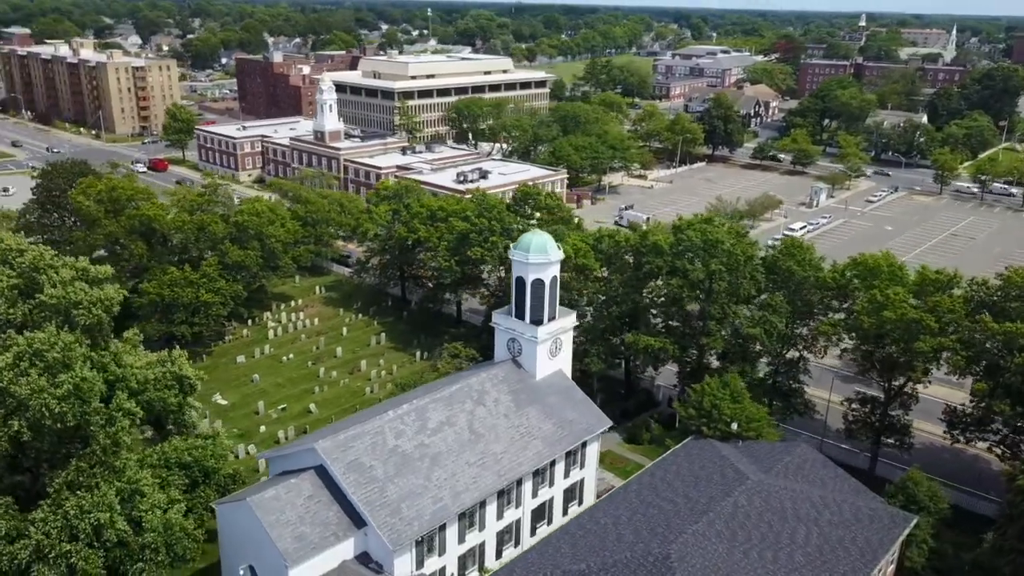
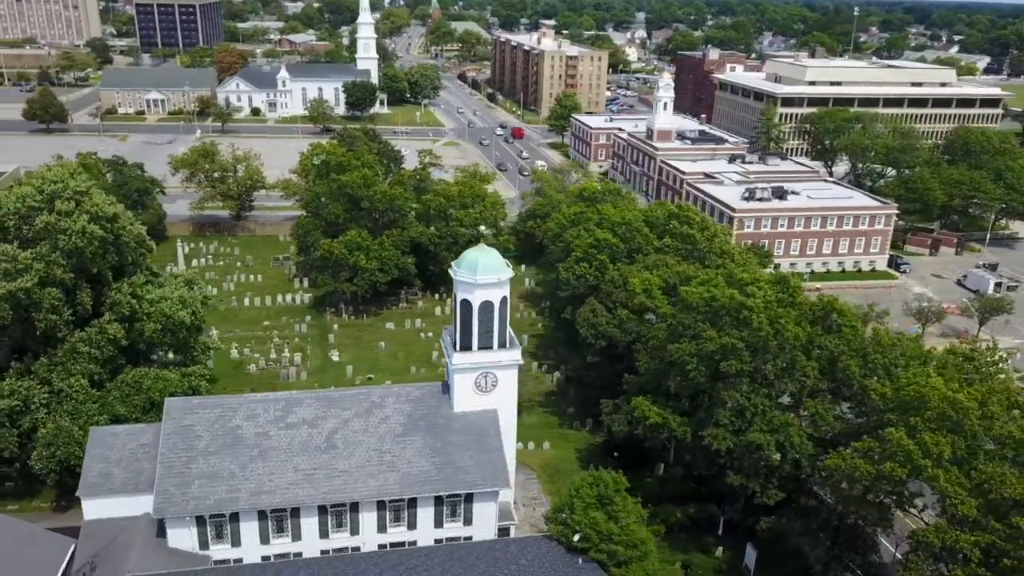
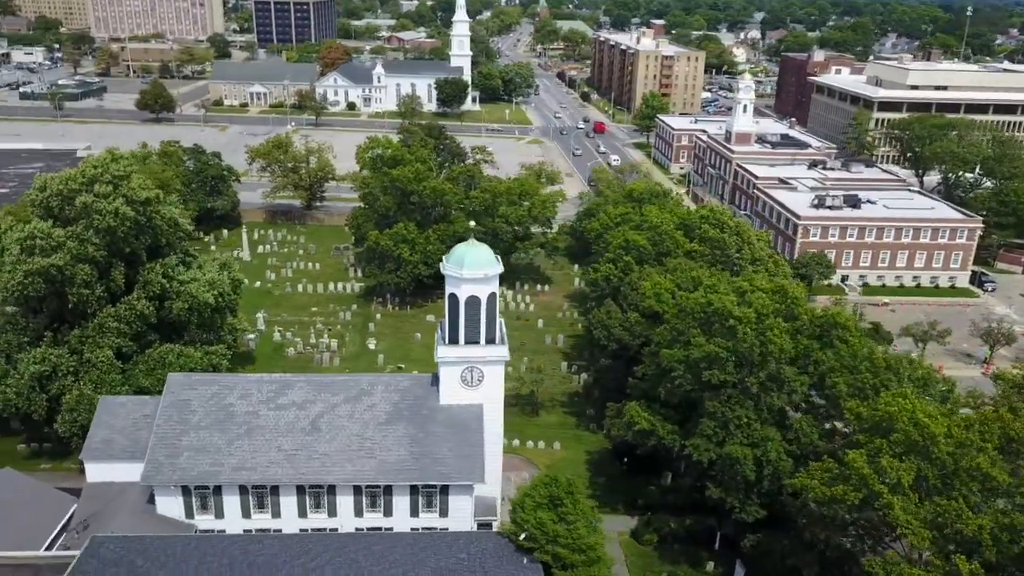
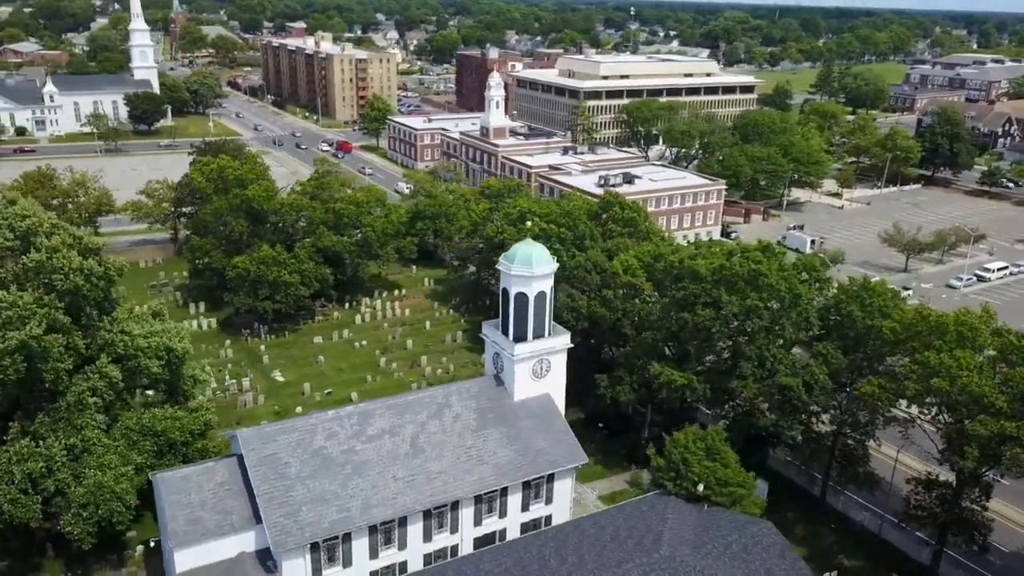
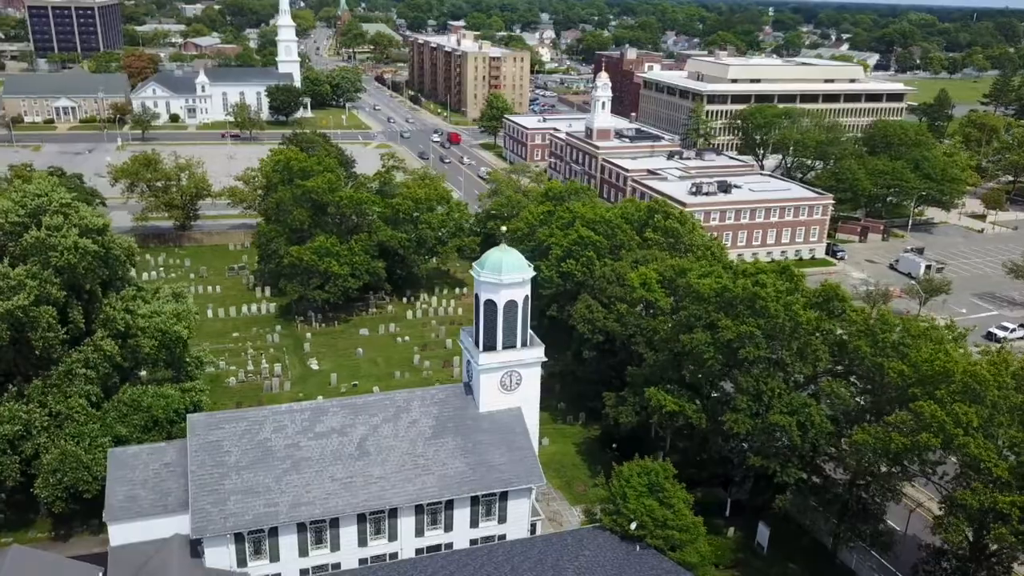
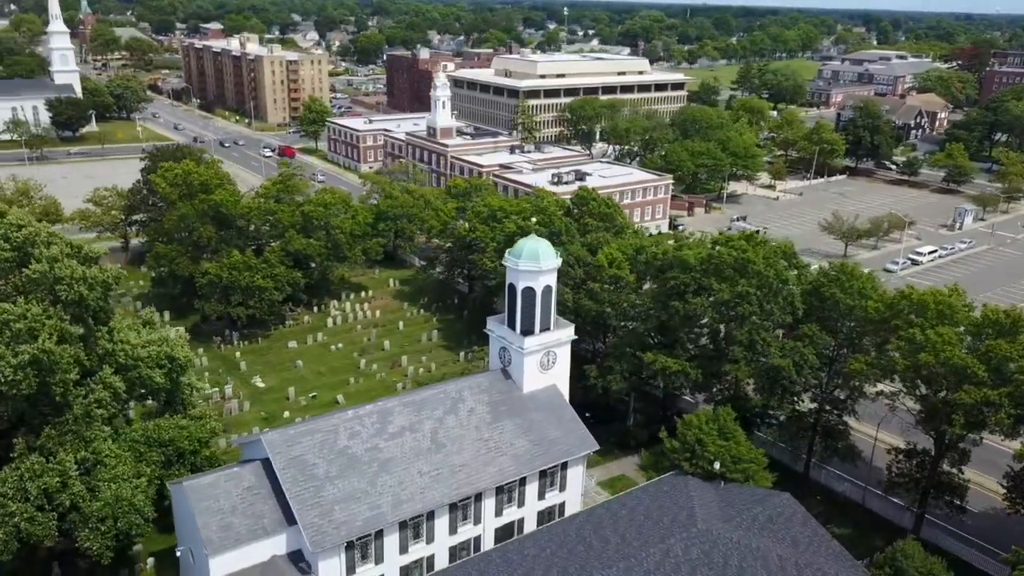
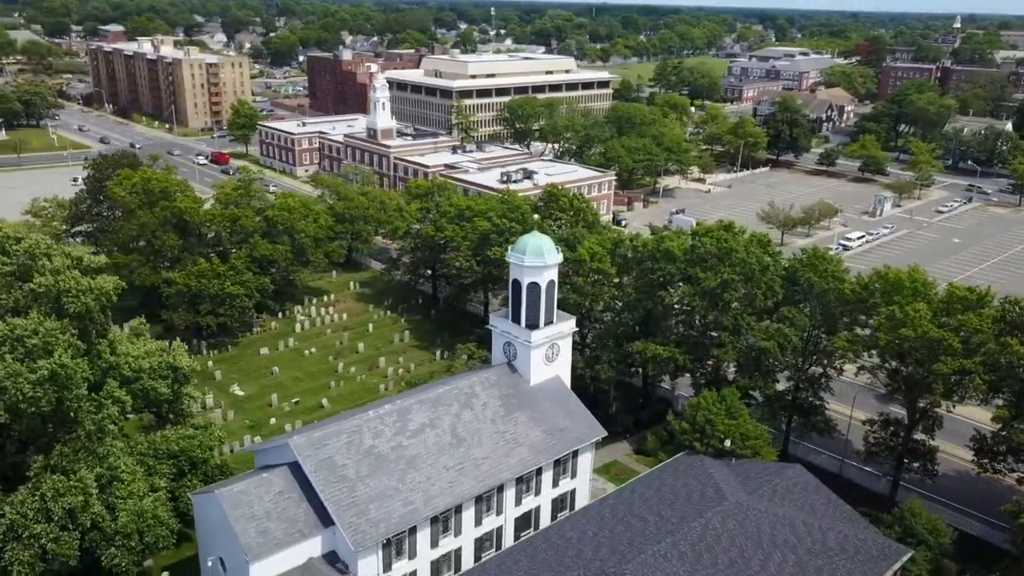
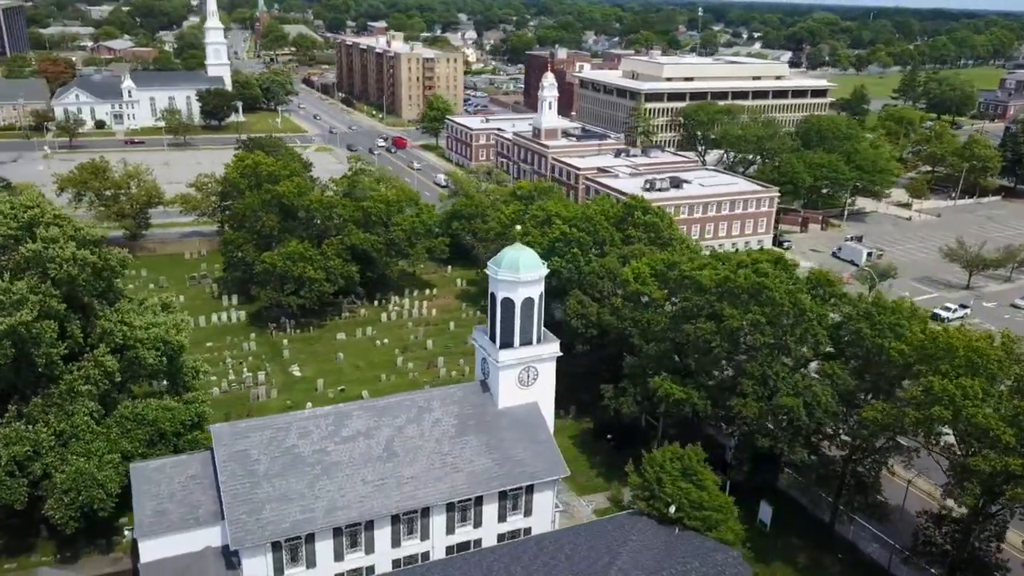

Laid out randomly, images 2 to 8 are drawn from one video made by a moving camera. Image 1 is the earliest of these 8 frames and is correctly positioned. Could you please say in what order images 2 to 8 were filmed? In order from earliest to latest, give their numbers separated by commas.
7, 6, 4, 8, 5, 2, 3
